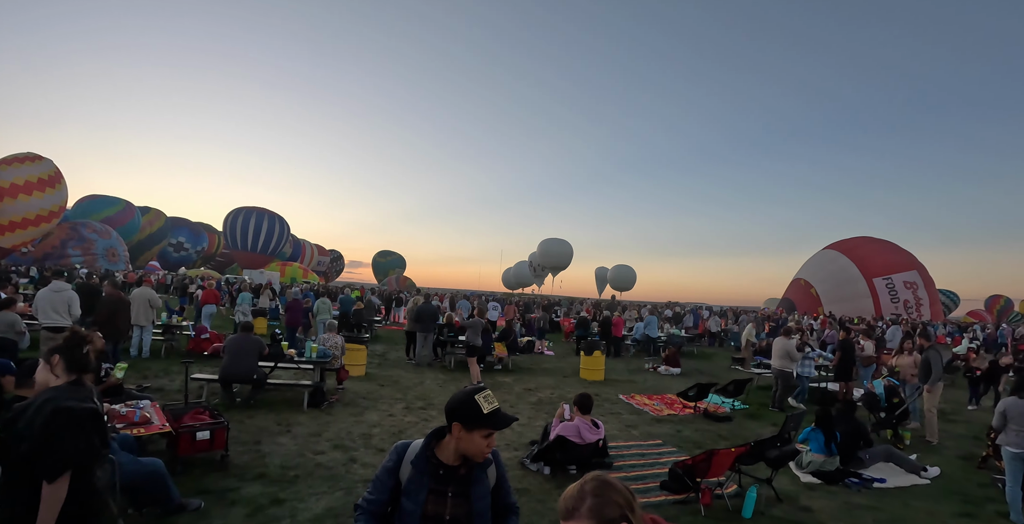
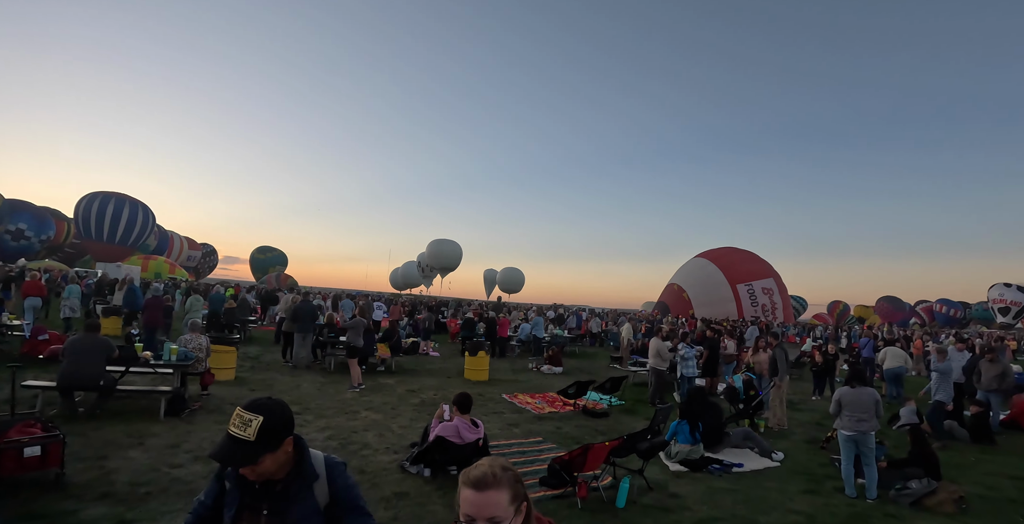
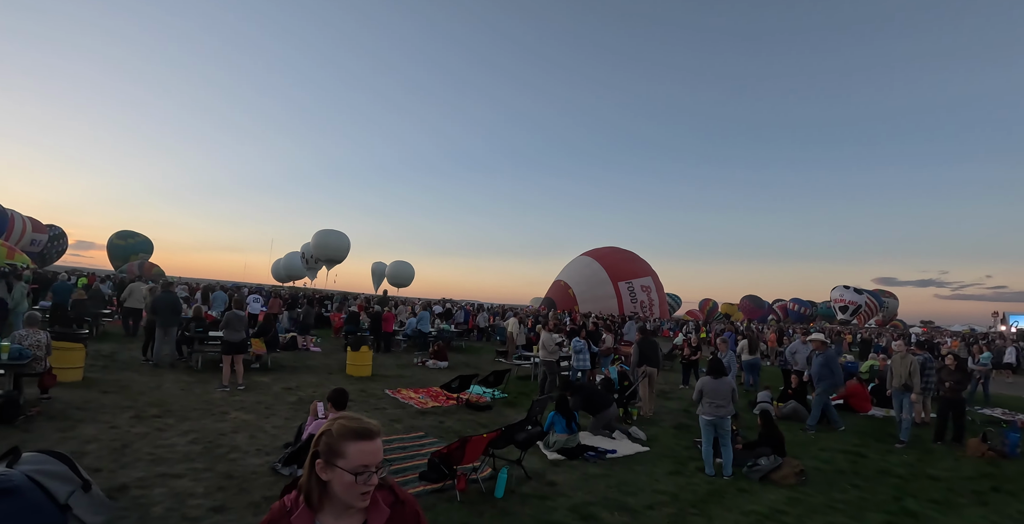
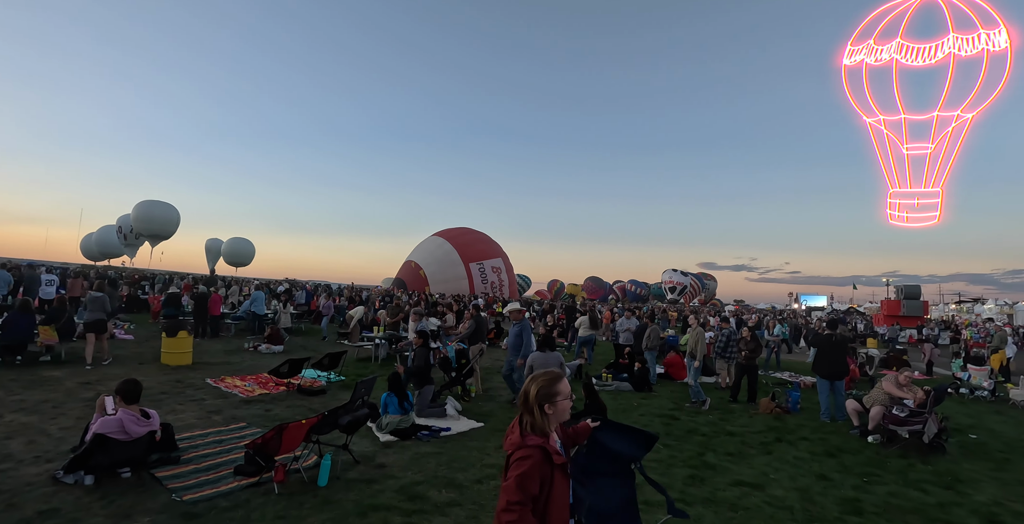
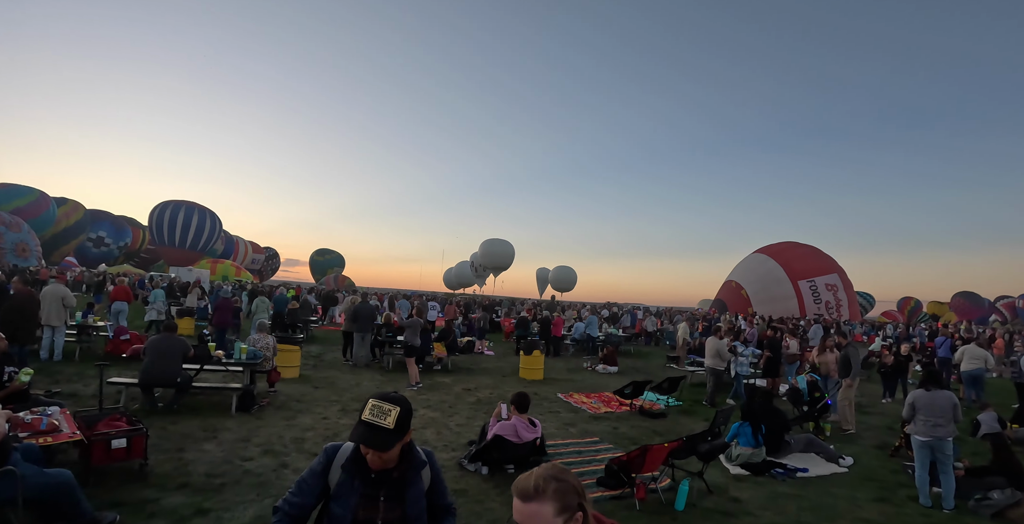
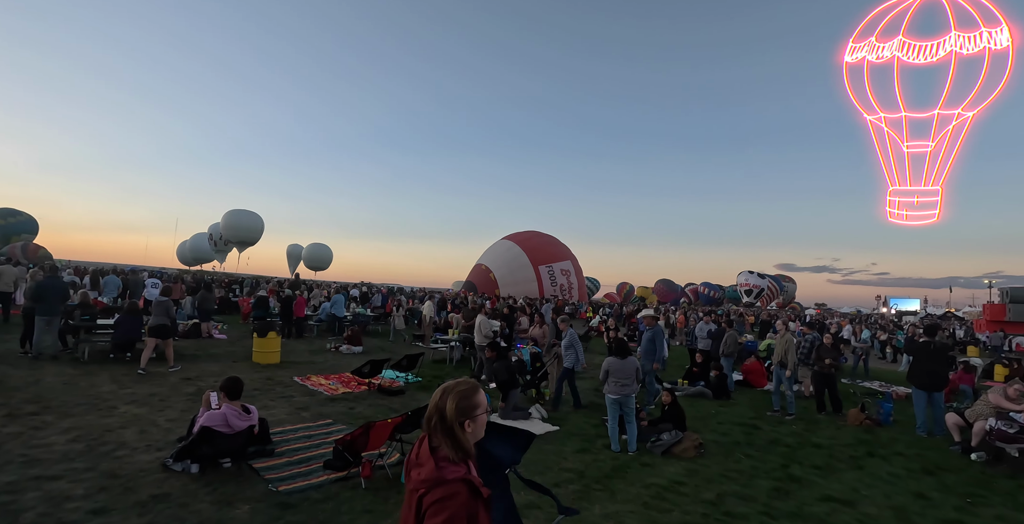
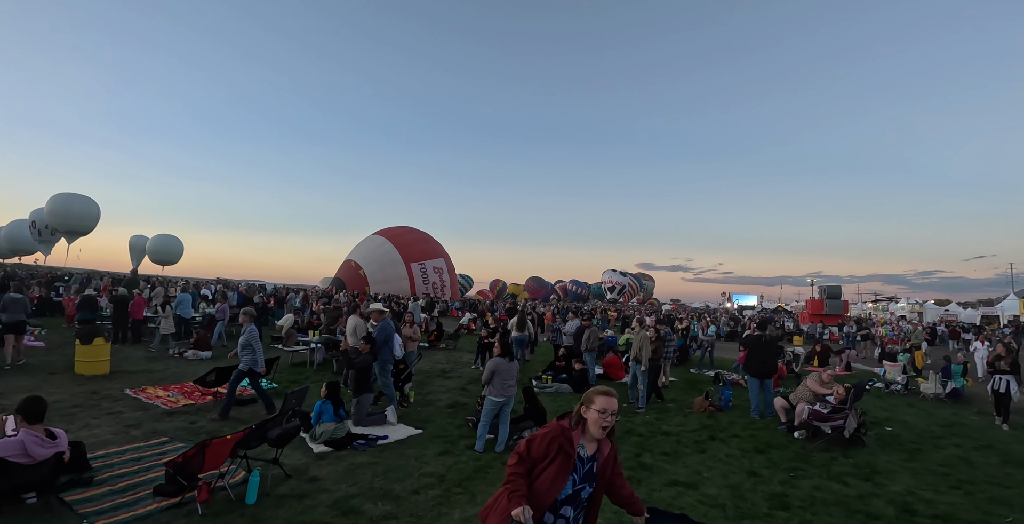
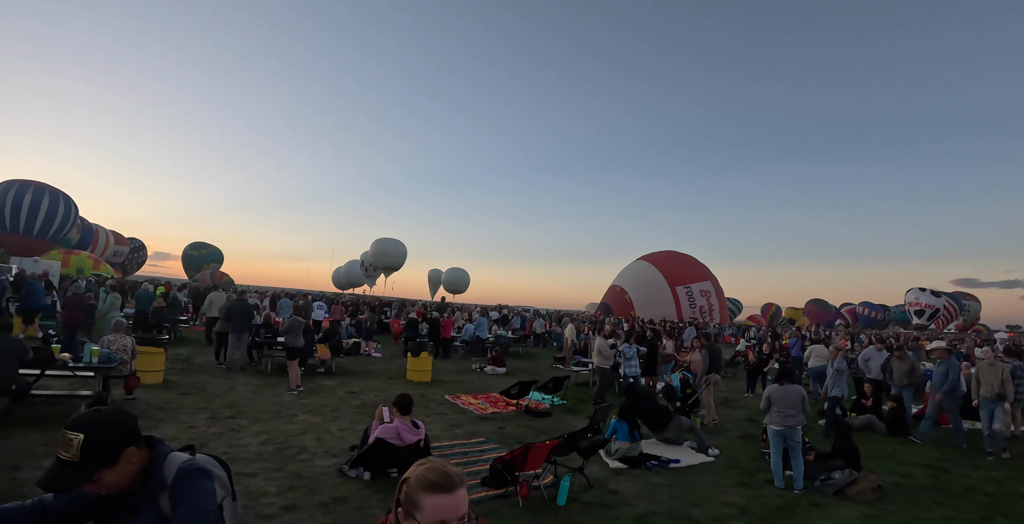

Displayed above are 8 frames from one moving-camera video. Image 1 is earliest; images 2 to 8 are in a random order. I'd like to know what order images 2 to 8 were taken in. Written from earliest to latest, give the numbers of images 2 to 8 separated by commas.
5, 2, 8, 3, 6, 4, 7
